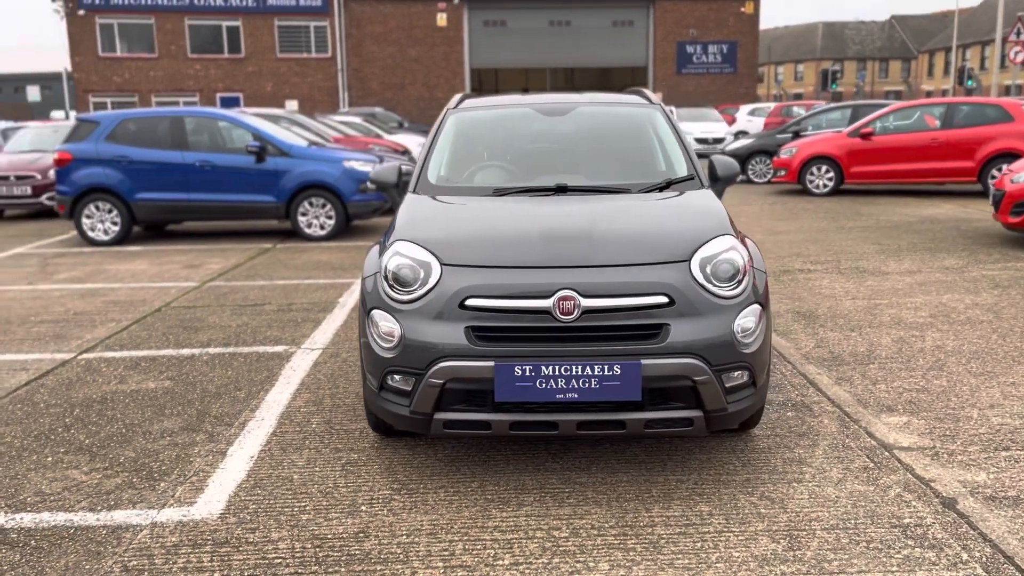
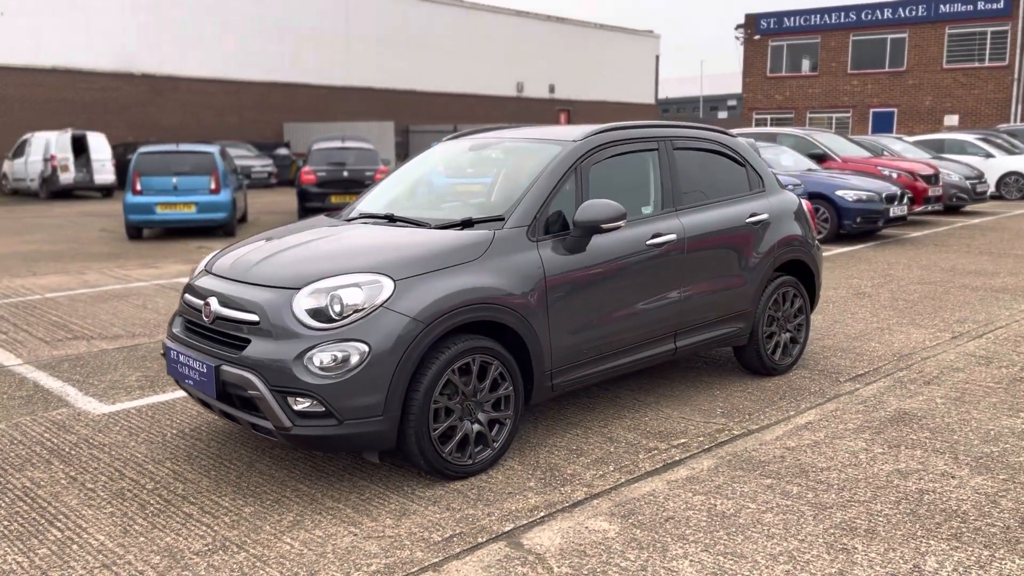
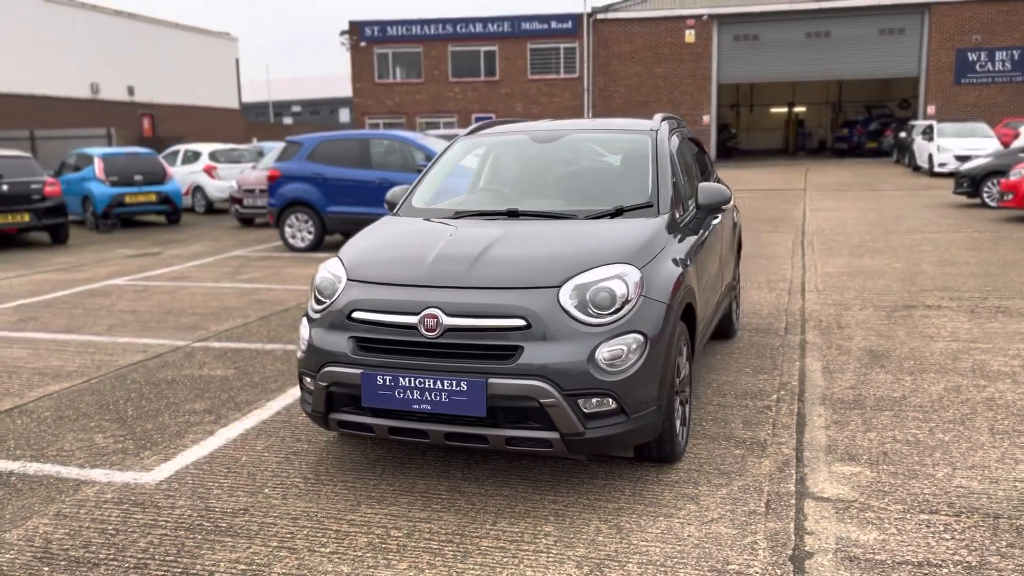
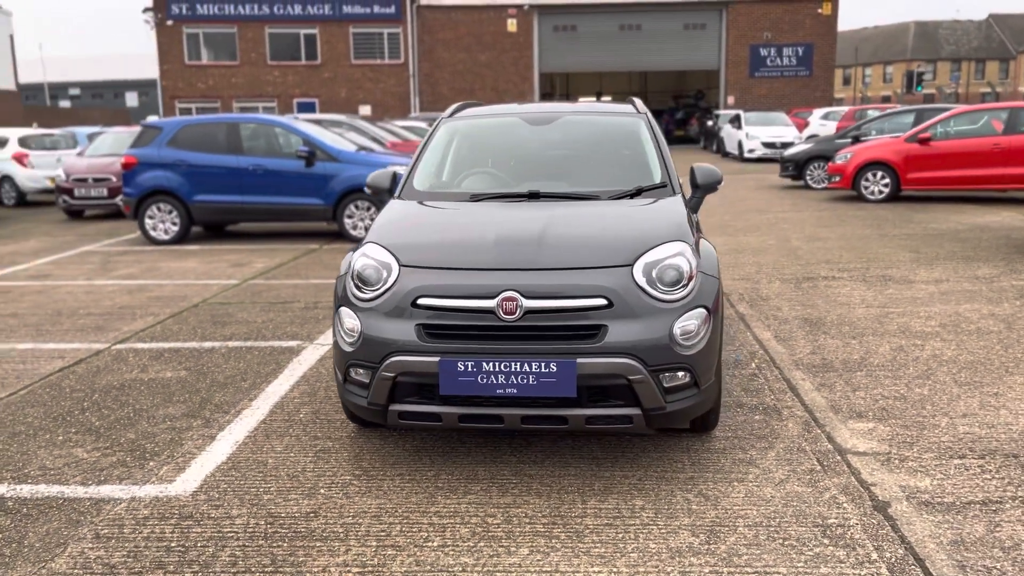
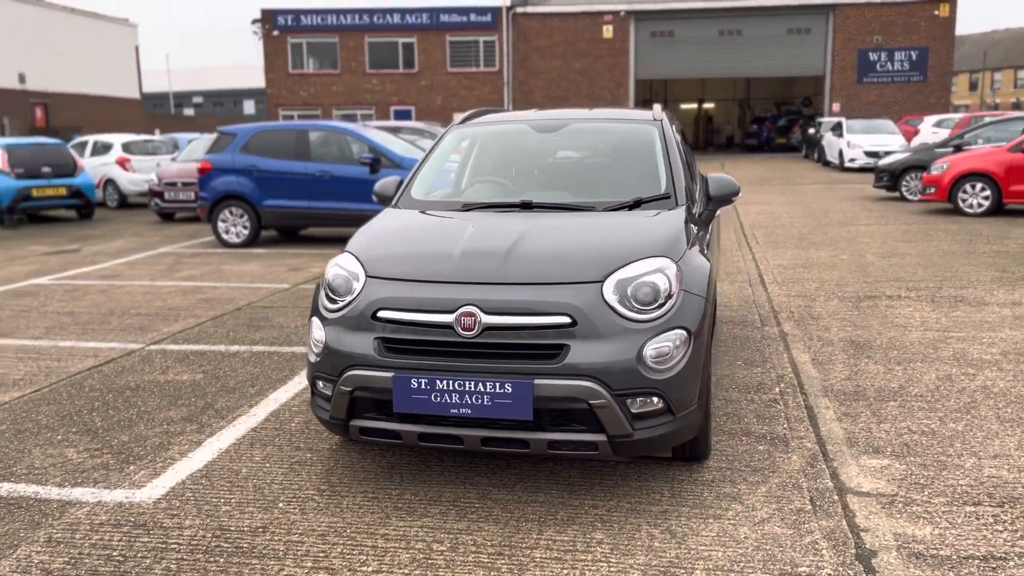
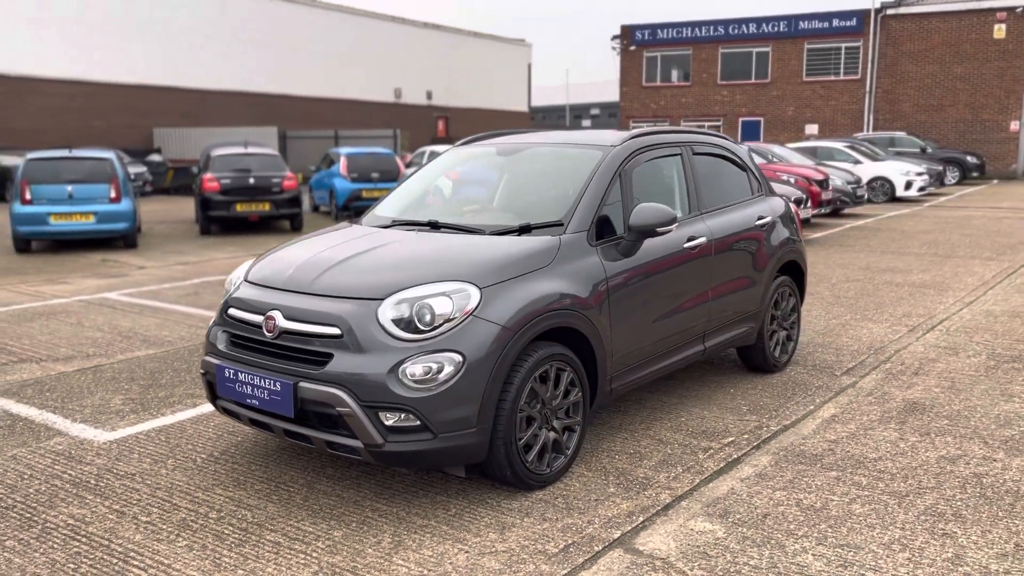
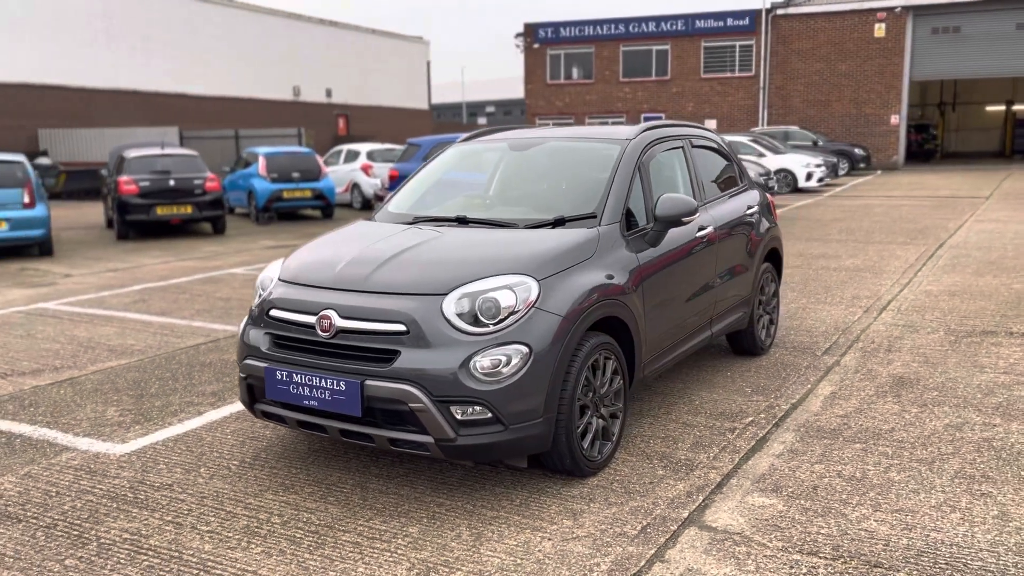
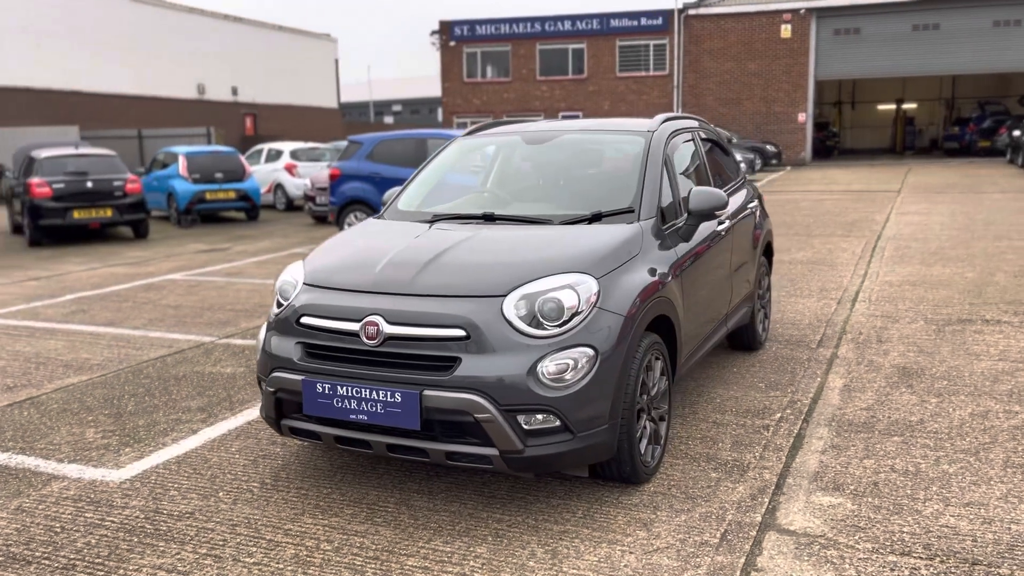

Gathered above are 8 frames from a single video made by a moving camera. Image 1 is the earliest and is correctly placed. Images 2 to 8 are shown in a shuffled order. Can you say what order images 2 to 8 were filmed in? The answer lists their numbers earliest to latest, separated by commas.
4, 5, 3, 8, 7, 6, 2
